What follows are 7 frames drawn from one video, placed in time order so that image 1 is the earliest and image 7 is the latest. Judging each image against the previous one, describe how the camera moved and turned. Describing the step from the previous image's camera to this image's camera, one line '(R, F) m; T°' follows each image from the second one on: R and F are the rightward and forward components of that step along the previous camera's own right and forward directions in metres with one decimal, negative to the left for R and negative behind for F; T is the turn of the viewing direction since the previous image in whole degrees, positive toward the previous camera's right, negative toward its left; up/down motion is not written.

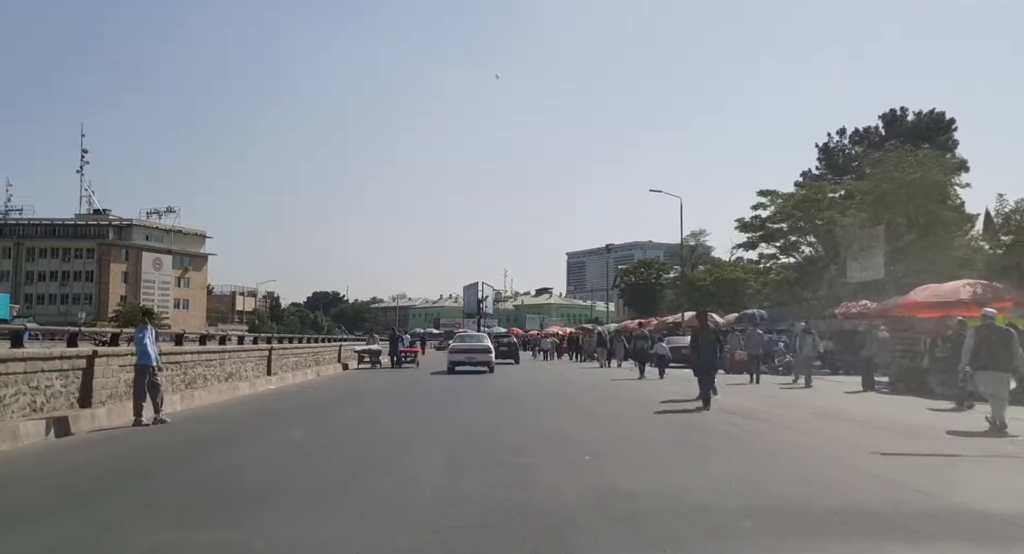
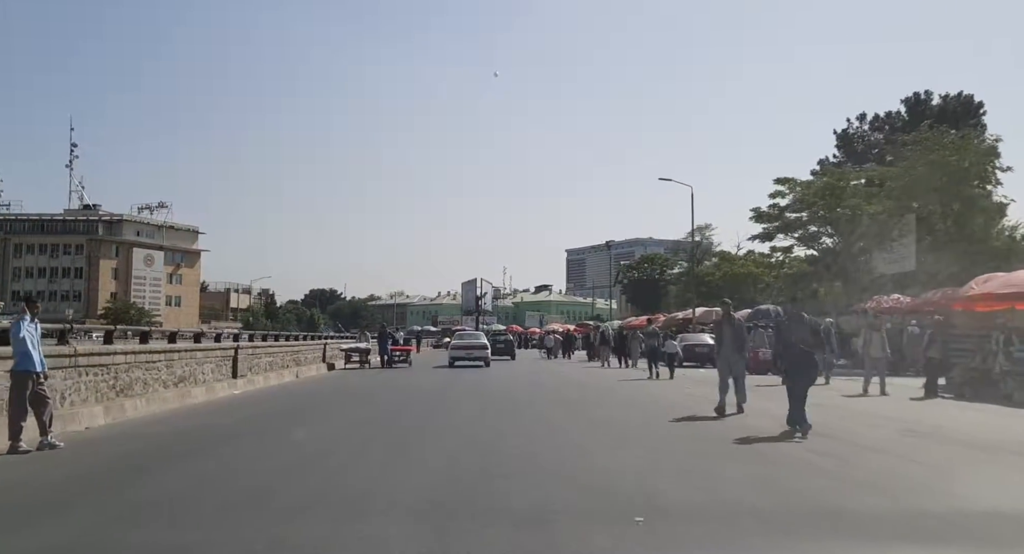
(-0.1, +2.2) m; 0°
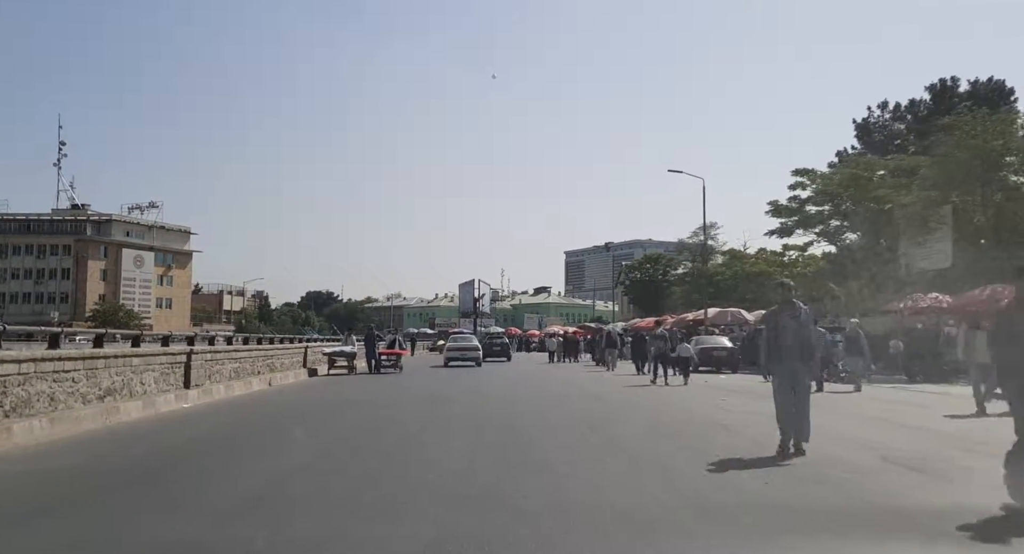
(-0.1, +2.3) m; 0°
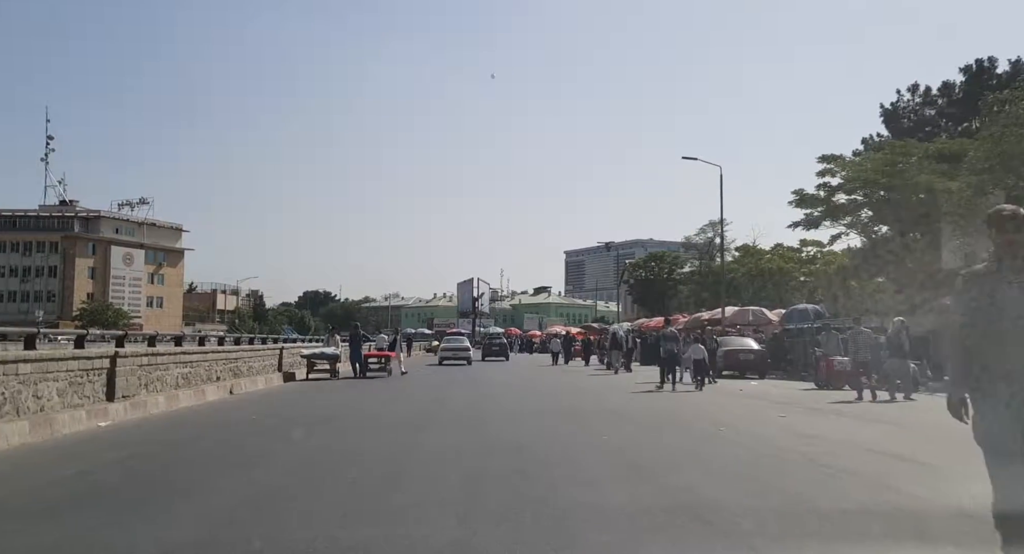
(-0.1, +2.6) m; 0°
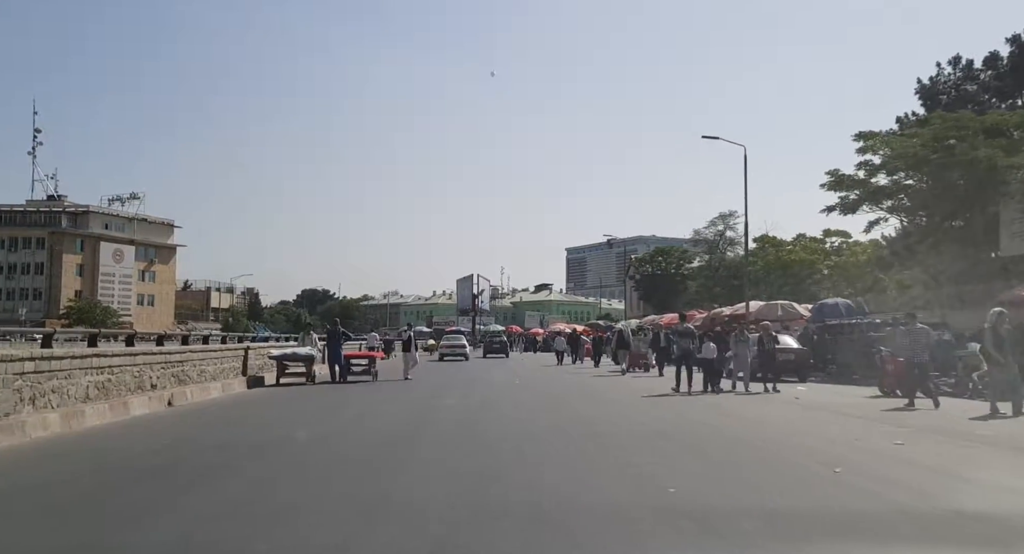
(-0.1, +2.8) m; 0°
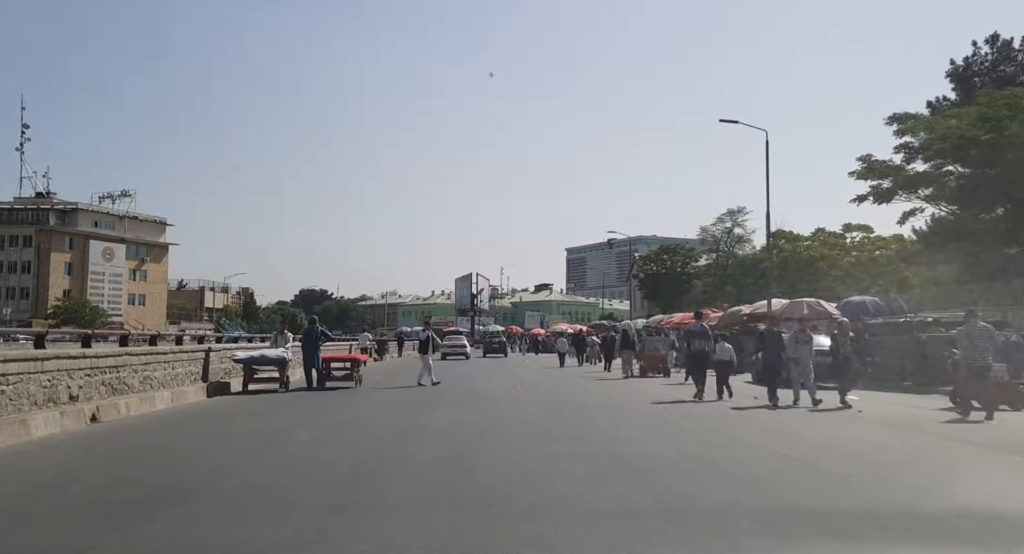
(-0.1, +2.3) m; 0°
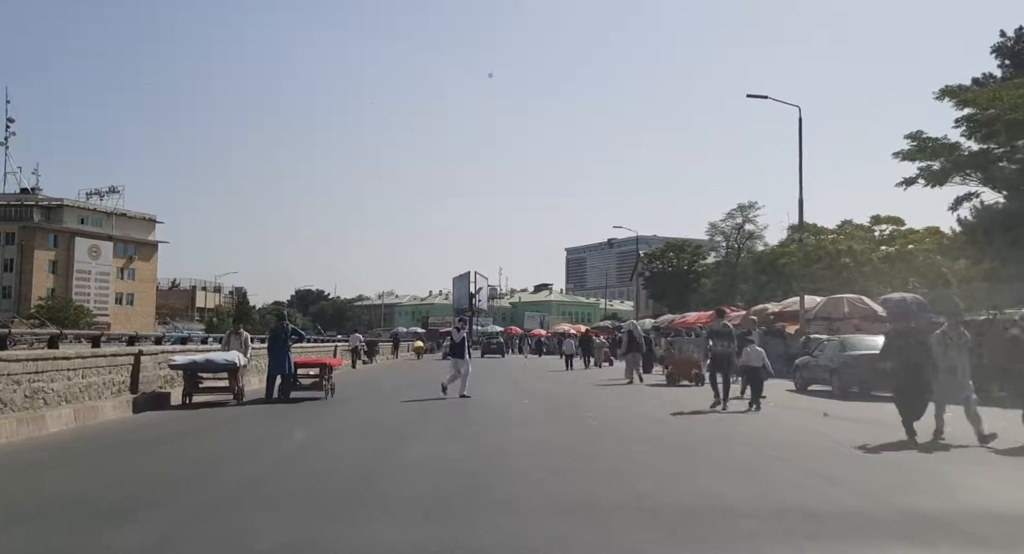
(-0.1, +2.8) m; 0°
